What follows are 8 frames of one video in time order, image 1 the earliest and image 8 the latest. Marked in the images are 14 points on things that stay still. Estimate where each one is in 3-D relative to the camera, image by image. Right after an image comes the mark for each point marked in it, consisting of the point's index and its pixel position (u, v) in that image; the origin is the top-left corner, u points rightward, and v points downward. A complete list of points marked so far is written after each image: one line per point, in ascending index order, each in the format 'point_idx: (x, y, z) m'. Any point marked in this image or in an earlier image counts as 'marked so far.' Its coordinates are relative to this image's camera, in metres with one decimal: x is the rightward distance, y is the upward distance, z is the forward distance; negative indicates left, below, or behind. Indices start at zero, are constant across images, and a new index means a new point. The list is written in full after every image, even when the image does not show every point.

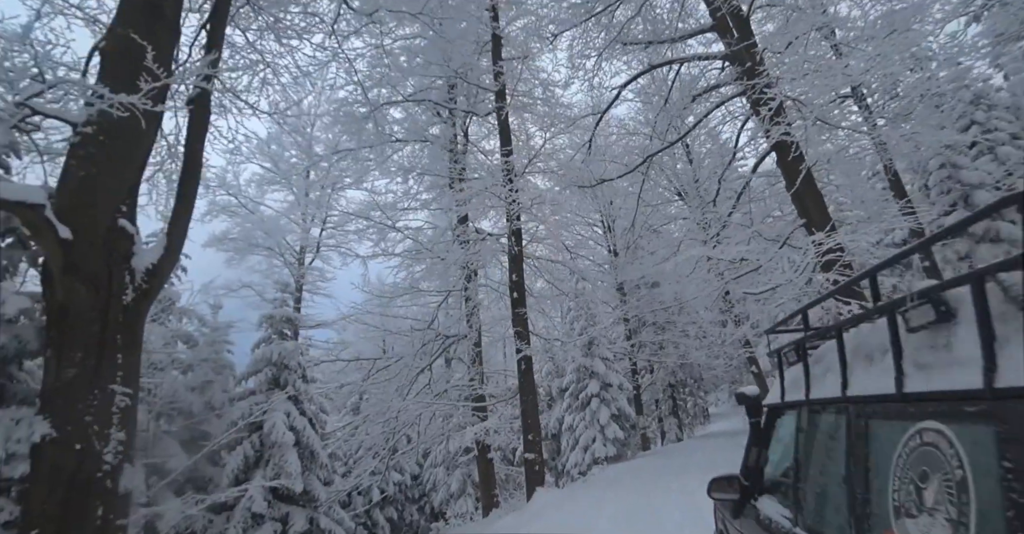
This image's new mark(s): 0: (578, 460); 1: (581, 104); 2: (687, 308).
0: (+2.3, -6.5, +17.3) m
1: (+1.4, +3.4, +10.1) m
2: (+4.2, -0.9, +12.0) m
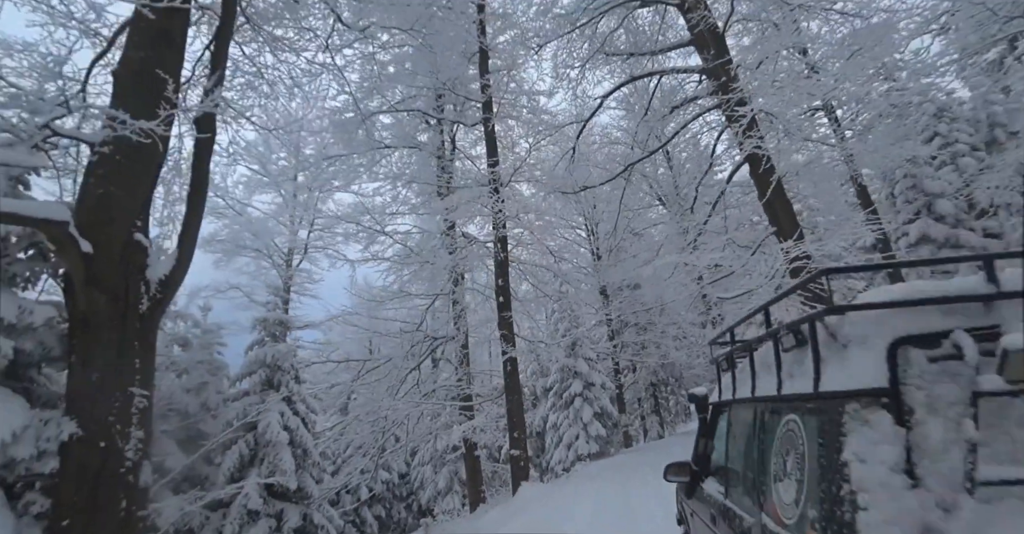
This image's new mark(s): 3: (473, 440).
0: (+1.7, -6.6, +17.6) m
1: (+1.1, +3.4, +10.4) m
2: (+3.8, -1.0, +12.4) m
3: (-0.8, -3.8, +11.1) m
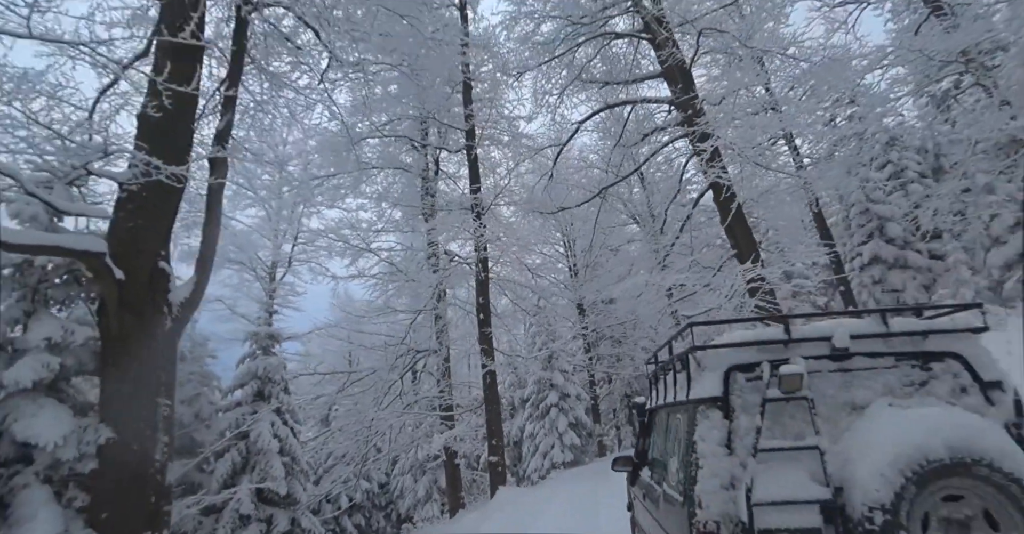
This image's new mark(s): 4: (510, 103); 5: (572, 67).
0: (+0.9, -7.1, +18.0) m
1: (+0.7, +3.0, +11.1) m
2: (+3.3, -1.5, +13.0) m
3: (-1.3, -4.2, +11.5) m
4: (0.0, +3.9, +11.6) m
5: (+1.3, +4.4, +10.8) m
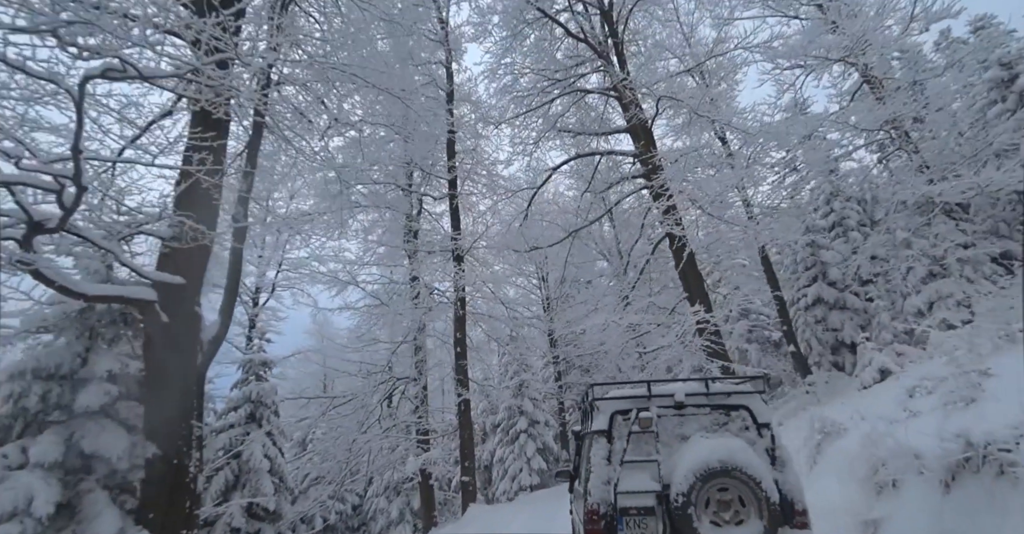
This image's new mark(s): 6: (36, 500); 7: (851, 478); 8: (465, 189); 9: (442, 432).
0: (-0.2, -8.3, +18.6) m
1: (+0.2, +2.2, +12.1) m
2: (+2.6, -2.5, +14.0) m
3: (-2.0, -5.0, +12.1) m
4: (-0.5, +3.0, +12.6) m
5: (+0.9, +3.6, +12.0) m
6: (-3.2, -1.6, +3.4) m
7: (+3.0, -1.9, +4.4) m
8: (-1.1, +2.0, +12.2) m
9: (-1.8, -4.1, +12.4) m
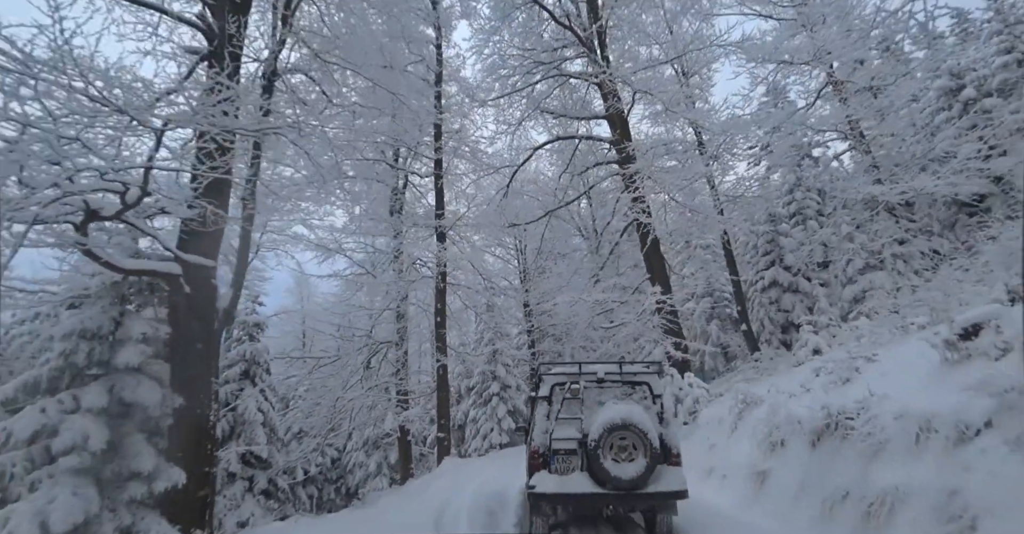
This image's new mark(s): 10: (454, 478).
0: (-1.3, -7.2, +19.9) m
1: (-0.2, +2.8, +12.7) m
2: (+1.9, -1.8, +15.0) m
3: (-2.8, -4.2, +13.1) m
4: (-1.0, +3.7, +13.2) m
5: (+0.5, +4.2, +12.5) m
6: (-3.5, -1.4, +4.2) m
7: (+2.7, -1.9, +5.5) m
8: (-1.6, +2.7, +12.8) m
9: (-2.5, -3.4, +13.4) m
10: (-0.4, -3.7, +8.4) m
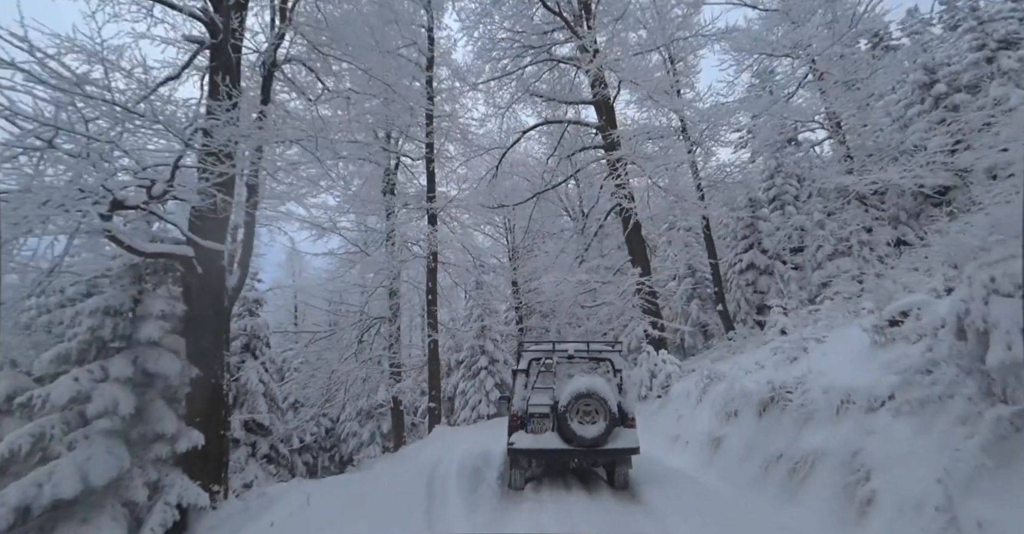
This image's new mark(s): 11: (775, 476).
0: (-1.9, -6.2, +20.7) m
1: (-0.5, +3.3, +13.1) m
2: (+1.5, -1.2, +15.6) m
3: (-3.2, -3.7, +13.8) m
4: (-1.2, +4.3, +13.5) m
5: (+0.2, +4.7, +12.8) m
6: (-3.7, -1.3, +4.7) m
7: (+2.5, -1.8, +6.1) m
8: (-1.9, +3.2, +13.1) m
9: (-2.9, -2.8, +14.0) m
10: (-0.6, -3.4, +9.1) m
11: (+2.3, -1.9, +4.5) m
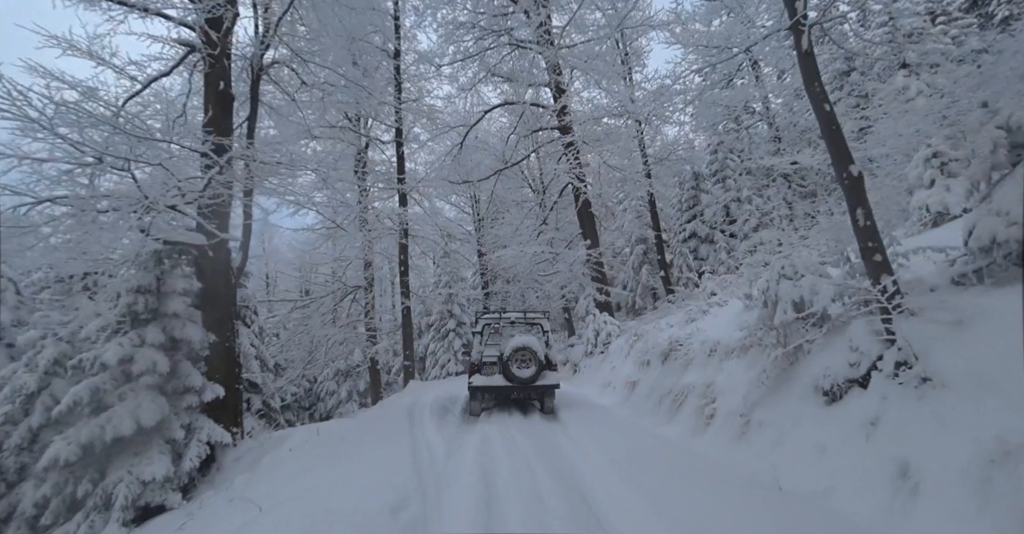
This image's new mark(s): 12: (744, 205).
0: (-3.3, -4.9, +22.3) m
1: (-1.5, +4.1, +14.1) m
2: (+0.3, -0.2, +17.0) m
3: (-4.2, -2.8, +15.1) m
4: (-2.3, +5.1, +14.3) m
5: (-0.8, +5.4, +13.8) m
6: (-4.1, -1.1, +5.8) m
7: (+1.9, -1.4, +7.7) m
8: (-2.9, +4.0, +14.0) m
9: (-3.9, -1.9, +15.3) m
10: (-1.4, -2.8, +10.6) m
11: (+1.9, -1.7, +6.0) m
12: (+7.0, +1.8, +15.0) m
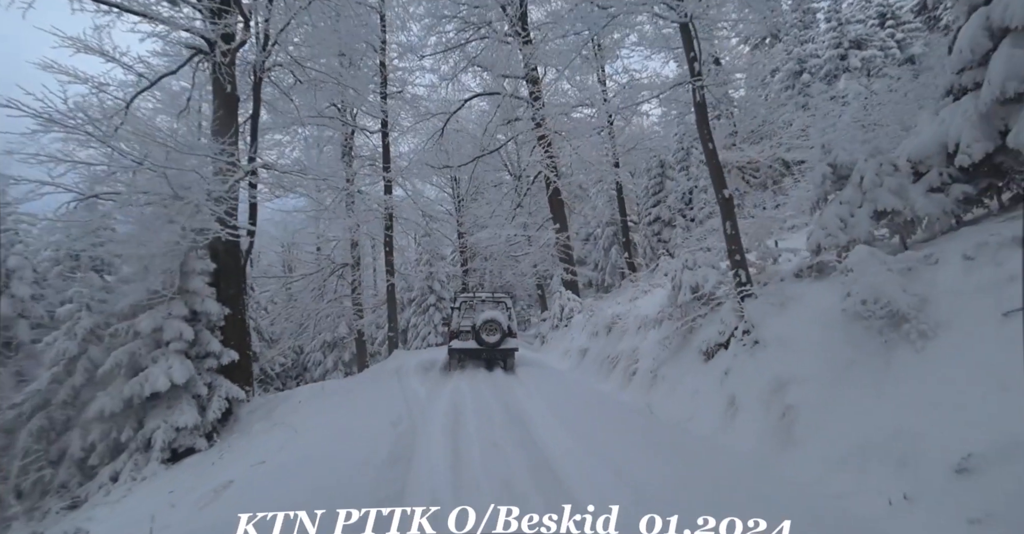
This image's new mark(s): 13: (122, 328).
0: (-4.5, -3.8, +23.6) m
1: (-2.2, +4.7, +15.0) m
2: (-0.6, +0.6, +18.3) m
3: (-5.0, -2.1, +16.3) m
4: (-3.0, +5.7, +15.2) m
5: (-1.5, +6.0, +14.7) m
6: (-4.6, -0.9, +7.0) m
7: (+1.4, -1.2, +9.1) m
8: (-3.6, +4.6, +14.9) m
9: (-4.7, -1.2, +16.4) m
10: (-2.0, -2.4, +11.9) m
11: (+1.4, -1.5, +7.4) m
12: (+6.2, +2.4, +16.4) m
13: (-5.2, -0.8, +6.7) m
